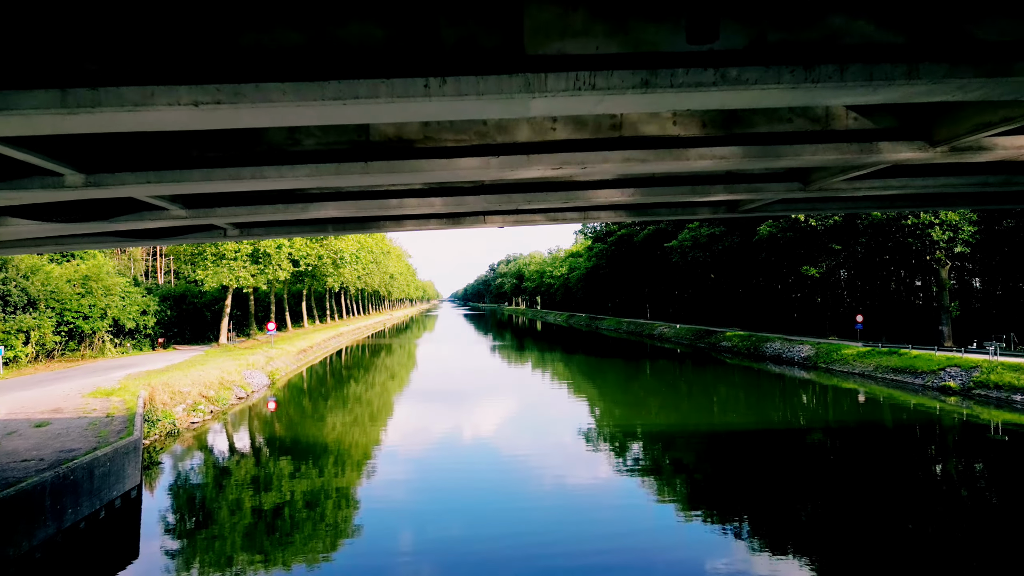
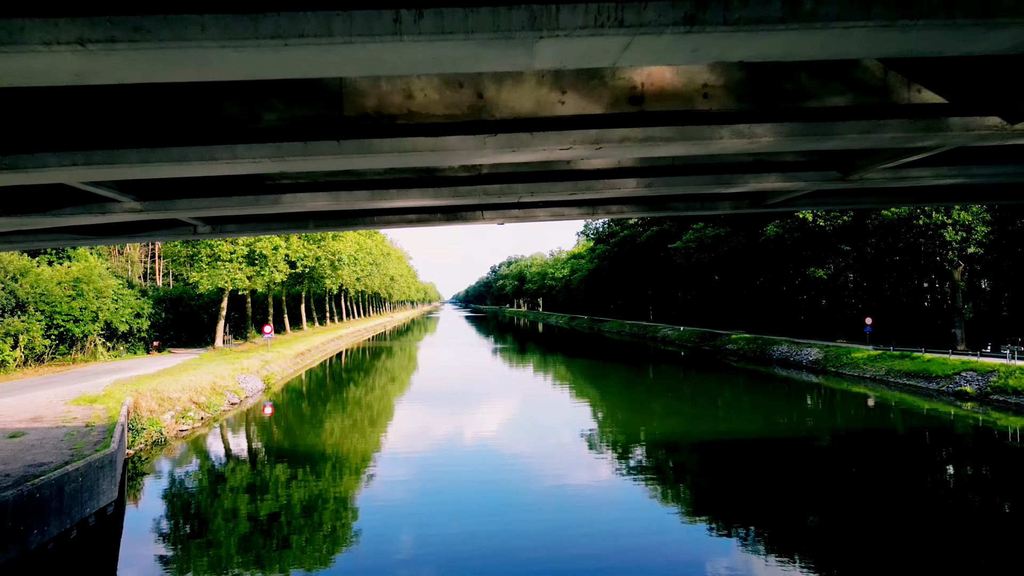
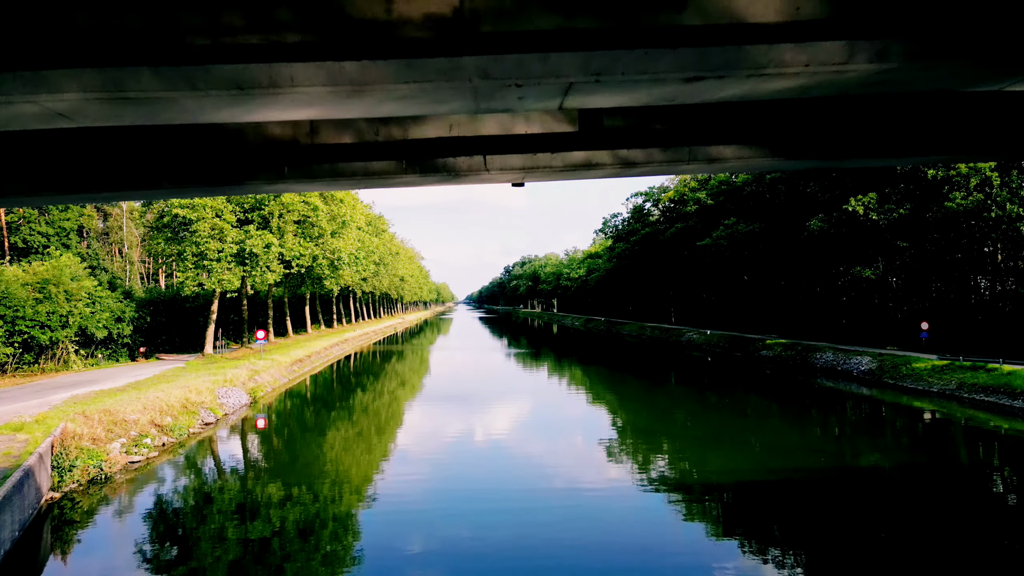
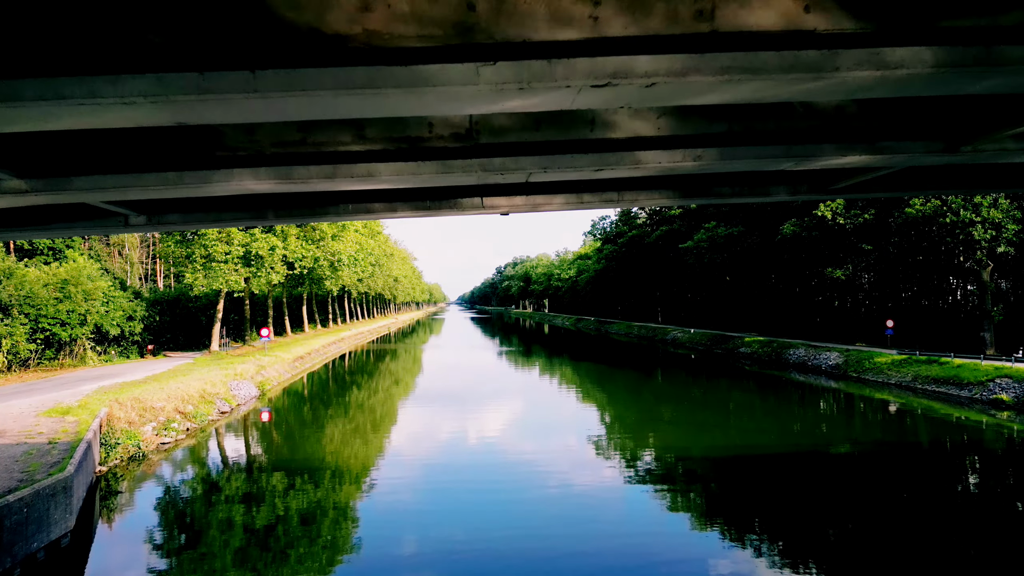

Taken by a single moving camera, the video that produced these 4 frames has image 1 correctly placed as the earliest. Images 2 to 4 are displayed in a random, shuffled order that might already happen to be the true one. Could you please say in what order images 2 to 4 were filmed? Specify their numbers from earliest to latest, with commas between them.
2, 4, 3
